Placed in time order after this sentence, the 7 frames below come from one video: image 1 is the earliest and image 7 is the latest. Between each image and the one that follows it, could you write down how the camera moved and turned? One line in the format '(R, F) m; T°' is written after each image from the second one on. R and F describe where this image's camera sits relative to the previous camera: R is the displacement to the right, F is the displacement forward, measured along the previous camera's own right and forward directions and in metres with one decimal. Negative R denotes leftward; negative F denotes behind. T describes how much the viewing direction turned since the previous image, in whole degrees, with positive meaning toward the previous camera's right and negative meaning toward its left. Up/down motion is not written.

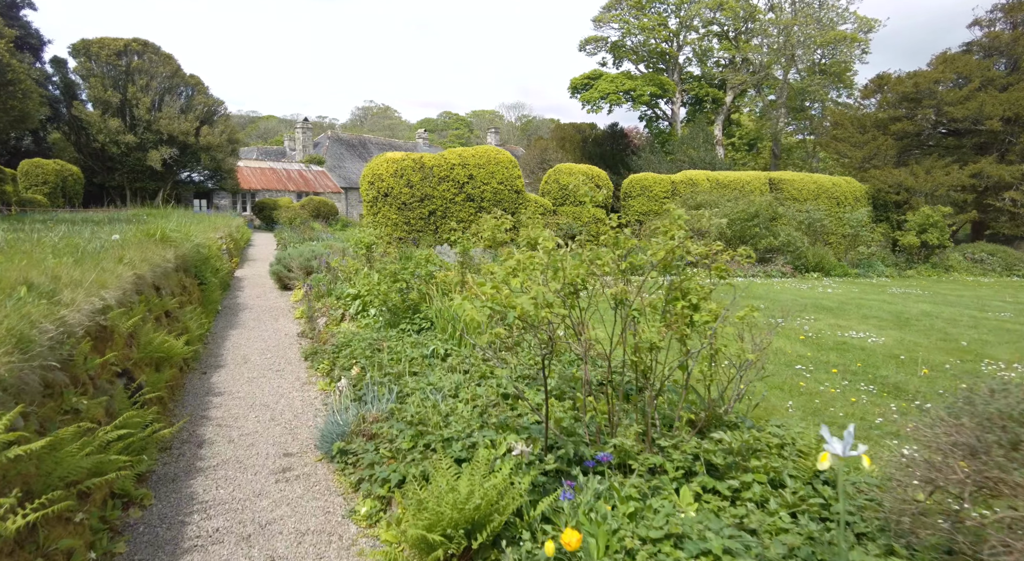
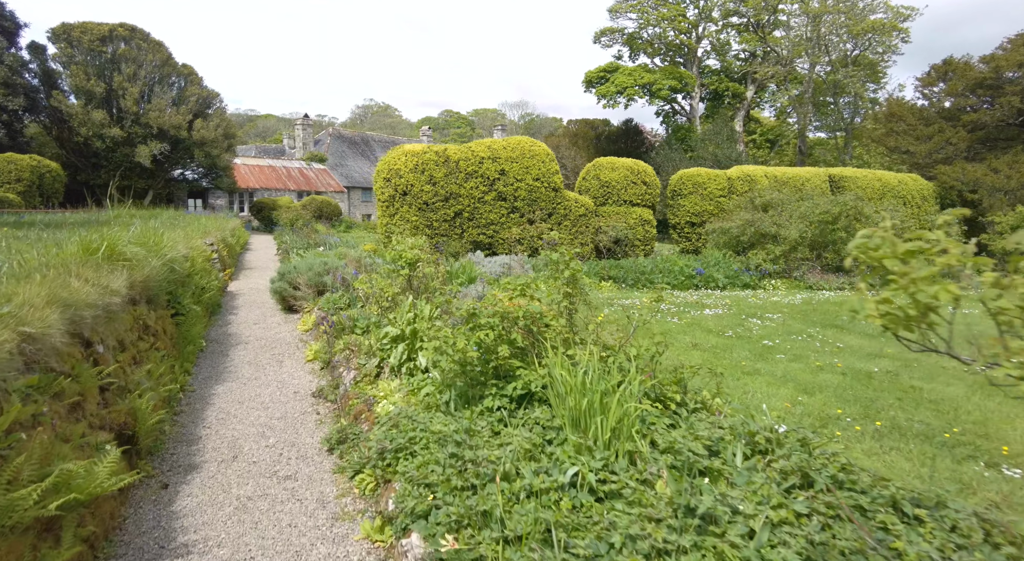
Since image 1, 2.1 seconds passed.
(-0.8, +2.0) m; 0°
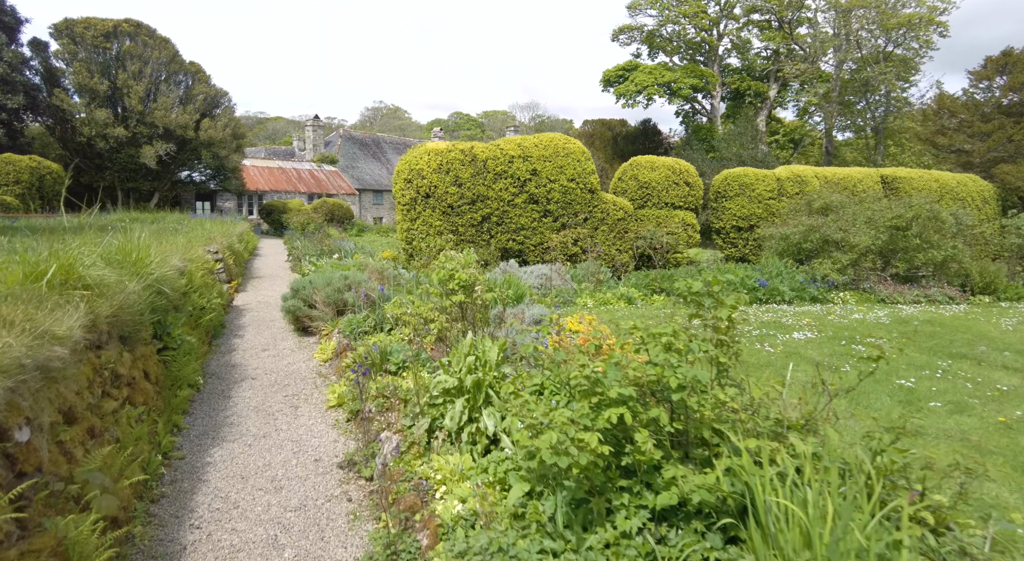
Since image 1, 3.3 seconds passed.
(-0.5, +1.1) m; -1°
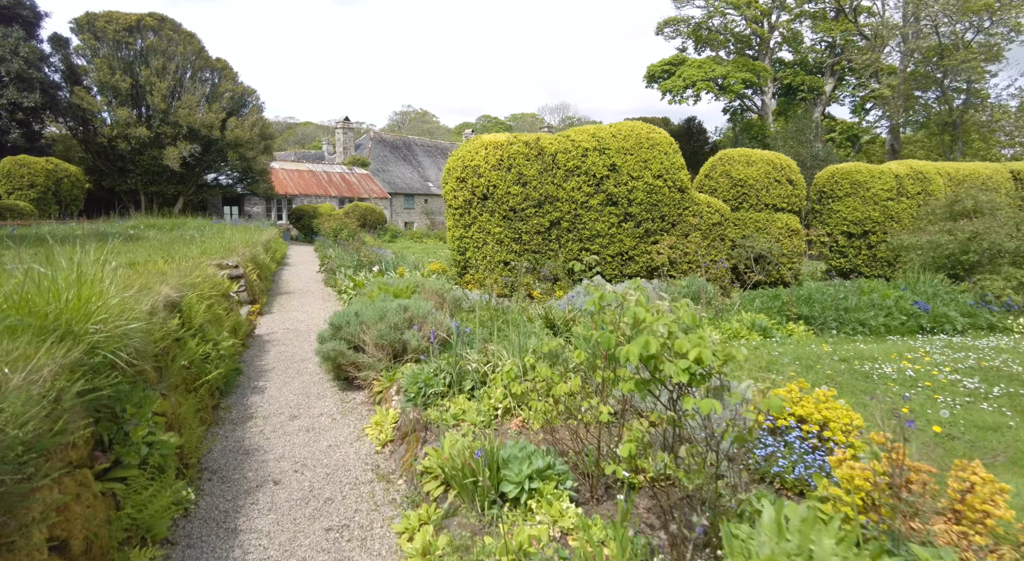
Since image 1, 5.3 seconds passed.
(-0.8, +1.9) m; -2°
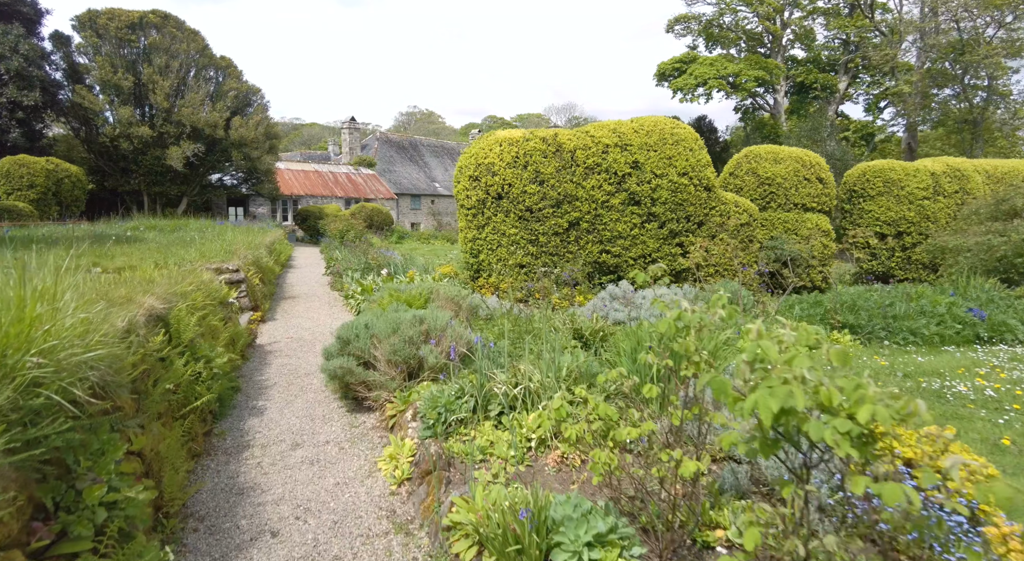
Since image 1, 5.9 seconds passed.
(-0.2, +0.5) m; -1°
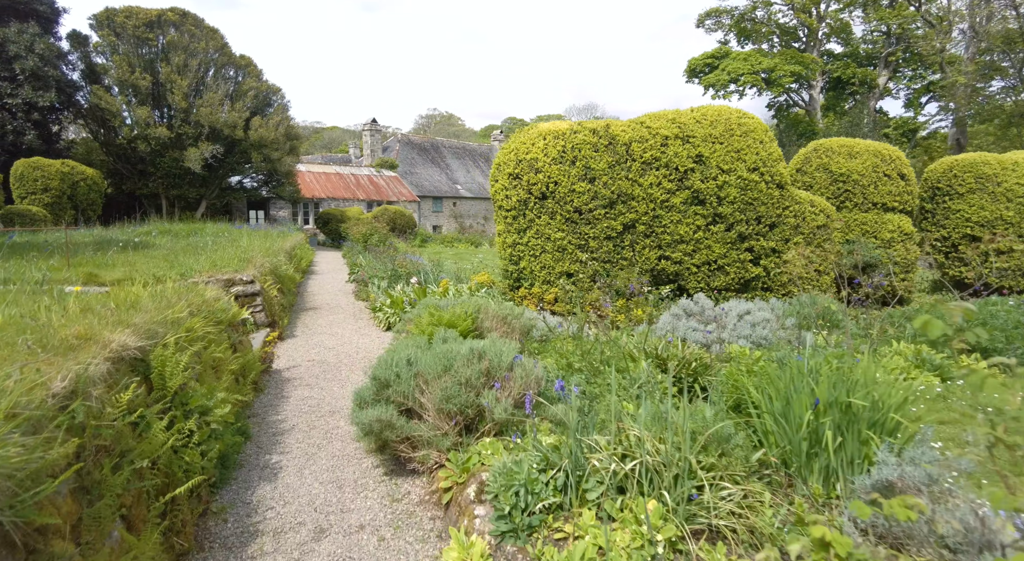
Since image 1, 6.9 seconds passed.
(-0.4, +1.0) m; -2°
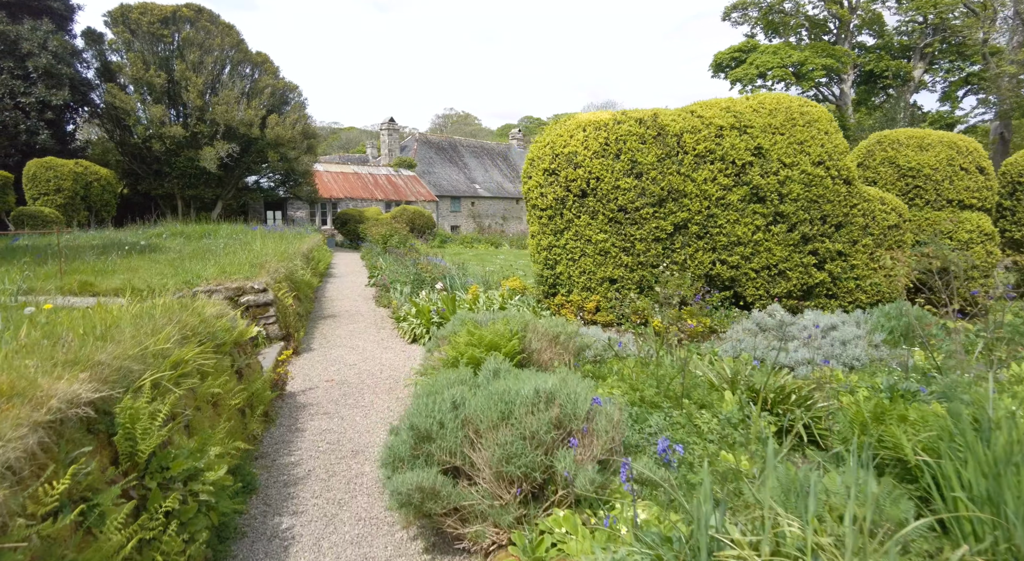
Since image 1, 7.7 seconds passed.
(-0.3, +0.8) m; -2°
